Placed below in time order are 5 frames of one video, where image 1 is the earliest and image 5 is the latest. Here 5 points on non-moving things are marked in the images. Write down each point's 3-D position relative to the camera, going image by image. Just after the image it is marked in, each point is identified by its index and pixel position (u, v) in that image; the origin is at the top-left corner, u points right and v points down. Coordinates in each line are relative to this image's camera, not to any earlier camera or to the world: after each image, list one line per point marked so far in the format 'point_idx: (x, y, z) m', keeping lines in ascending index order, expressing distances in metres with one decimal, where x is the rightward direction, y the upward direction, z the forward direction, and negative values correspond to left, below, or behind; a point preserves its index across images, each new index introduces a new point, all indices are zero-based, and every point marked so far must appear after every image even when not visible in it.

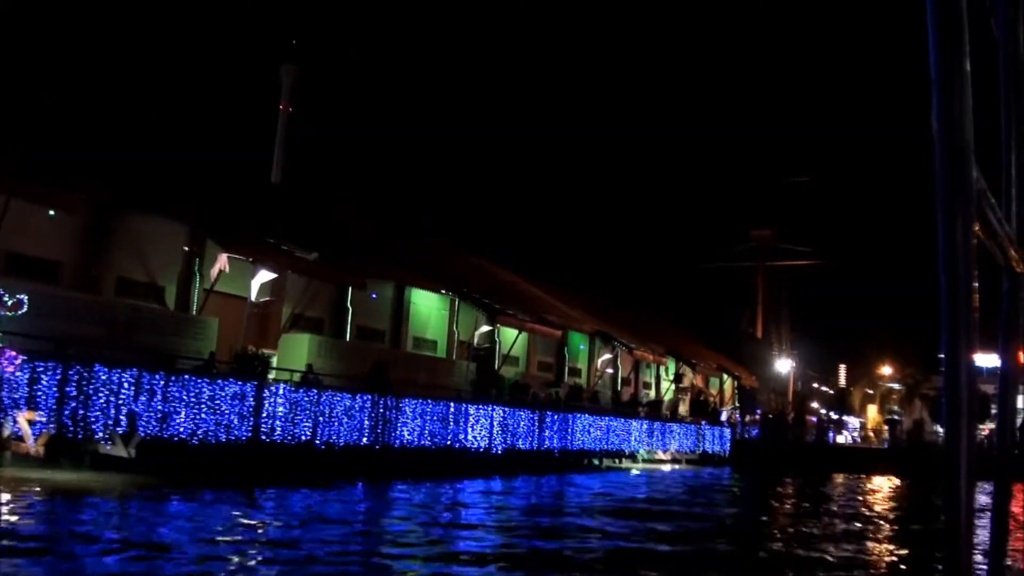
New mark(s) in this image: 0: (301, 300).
0: (-2.6, -0.1, +18.6) m
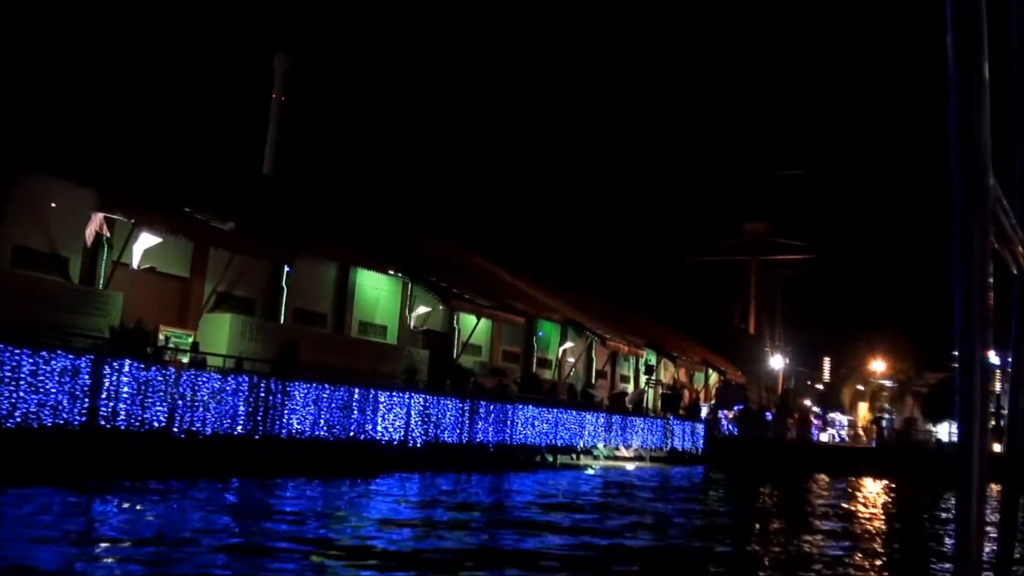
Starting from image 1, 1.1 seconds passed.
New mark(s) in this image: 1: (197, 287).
0: (-3.1, +0.1, +17.0) m
1: (-3.4, 0.0, +16.5) m
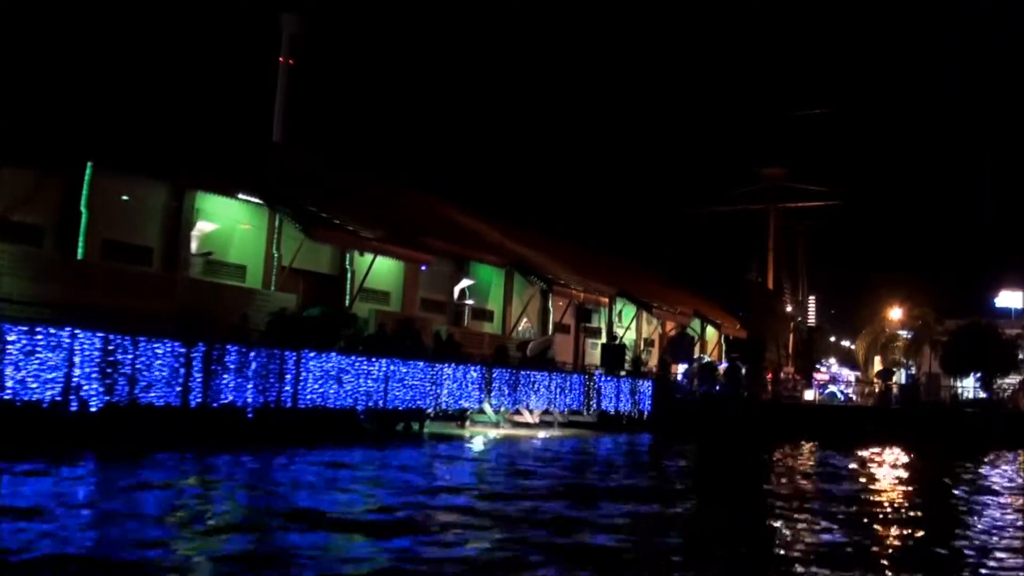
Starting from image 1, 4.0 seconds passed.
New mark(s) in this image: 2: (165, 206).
0: (-4.3, +0.7, +12.9) m
1: (-4.5, +0.6, +12.5) m
2: (-3.3, +0.8, +14.7) m
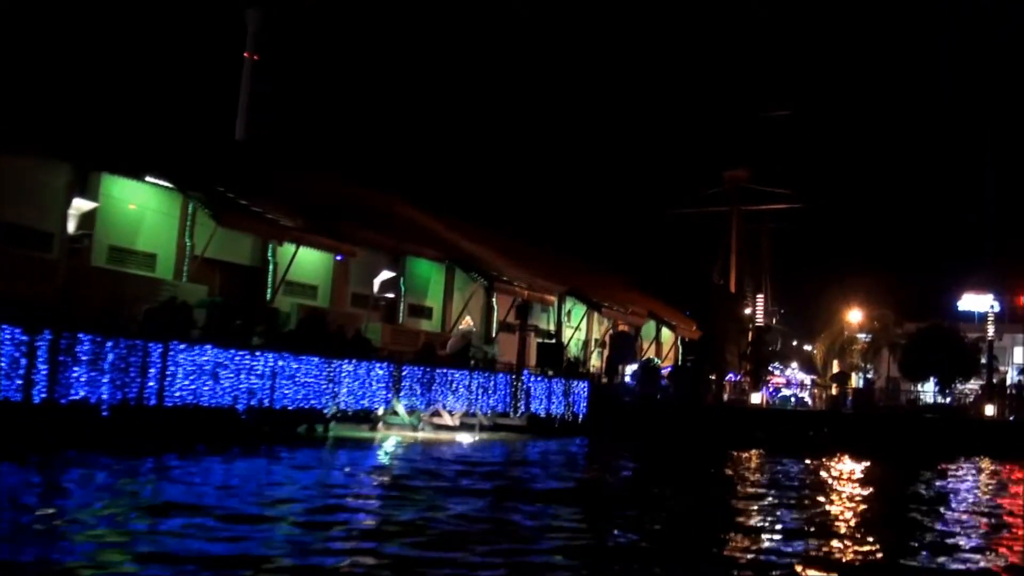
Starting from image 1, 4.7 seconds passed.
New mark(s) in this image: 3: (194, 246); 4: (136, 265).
0: (-4.9, +0.9, +11.9) m
1: (-5.2, +0.7, +11.4) m
2: (-3.9, +0.9, +13.7) m
3: (-3.1, +0.4, +15.3) m
4: (-3.5, +0.2, +14.5) m
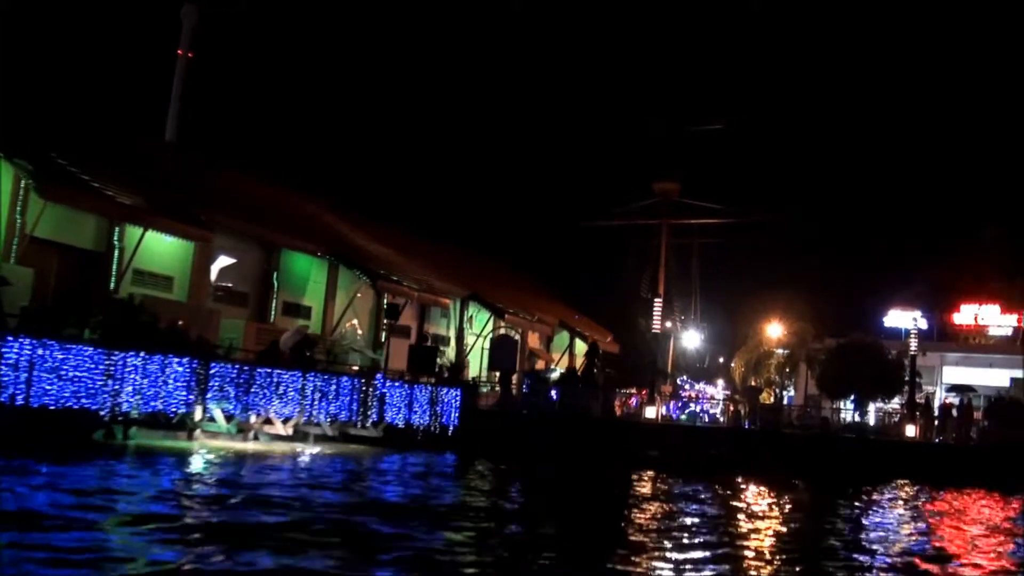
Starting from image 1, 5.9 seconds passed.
0: (-5.9, +1.1, +10.1) m
1: (-6.2, +1.0, +9.7) m
2: (-5.0, +1.1, +12.0) m
3: (-4.3, +0.5, +13.6) m
4: (-4.6, +0.4, +12.8) m
